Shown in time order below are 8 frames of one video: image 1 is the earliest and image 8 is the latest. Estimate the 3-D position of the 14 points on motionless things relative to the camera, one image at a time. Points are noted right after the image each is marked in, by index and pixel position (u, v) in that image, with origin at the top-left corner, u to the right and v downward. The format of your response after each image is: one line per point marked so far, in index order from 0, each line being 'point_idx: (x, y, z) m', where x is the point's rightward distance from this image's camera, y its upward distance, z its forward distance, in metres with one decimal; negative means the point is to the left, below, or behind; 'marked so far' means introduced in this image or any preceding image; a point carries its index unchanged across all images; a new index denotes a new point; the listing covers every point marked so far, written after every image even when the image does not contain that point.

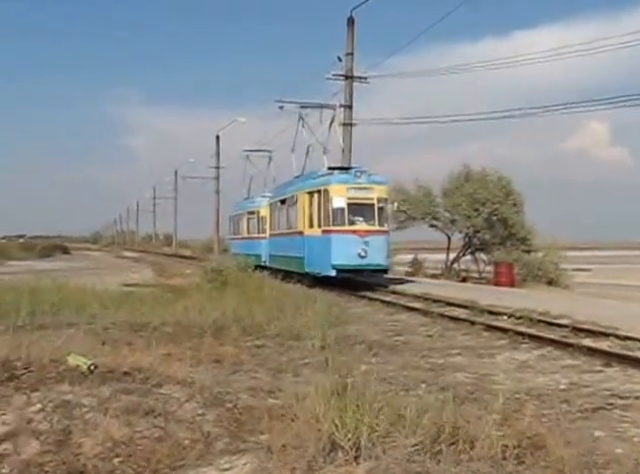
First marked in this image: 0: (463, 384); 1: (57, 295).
0: (+2.2, -2.2, +10.0) m
1: (-7.8, -1.7, +19.8) m
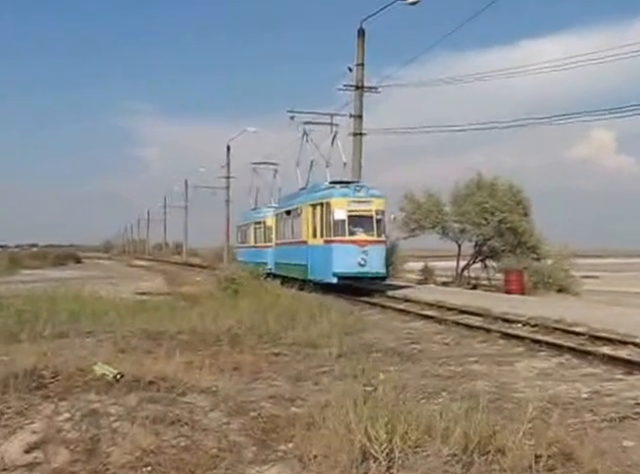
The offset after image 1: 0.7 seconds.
0: (+2.5, -2.3, +10.0) m
1: (-7.4, -2.0, +19.9) m
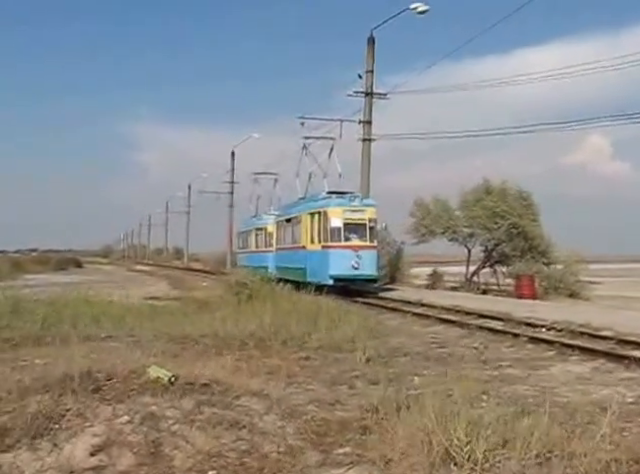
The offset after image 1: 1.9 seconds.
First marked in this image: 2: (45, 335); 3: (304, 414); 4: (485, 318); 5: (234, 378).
0: (+3.2, -2.4, +10.1) m
1: (-6.9, -2.1, +19.8) m
2: (-6.2, -2.2, +14.8) m
3: (-0.2, -2.5, +9.2) m
4: (+4.3, -2.1, +17.0) m
5: (-1.3, -2.2, +10.2) m
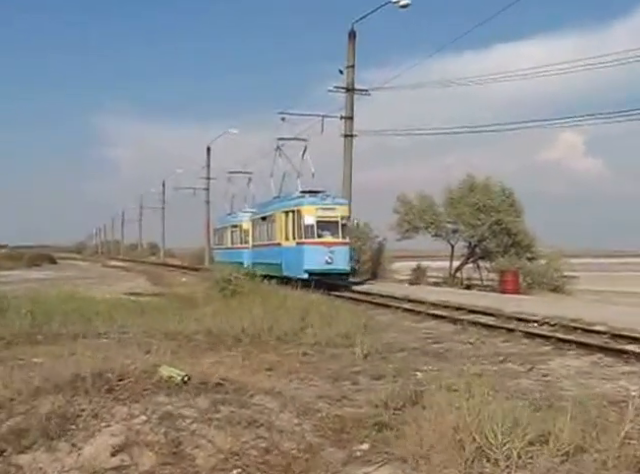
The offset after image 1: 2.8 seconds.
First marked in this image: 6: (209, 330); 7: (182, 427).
0: (+3.3, -2.4, +10.3) m
1: (-7.3, -2.0, +19.5) m
2: (-6.3, -2.1, +14.5) m
3: (0.0, -2.4, +9.2) m
4: (+4.1, -2.0, +17.2) m
5: (-1.2, -2.1, +10.1) m
6: (-2.8, -2.3, +16.6) m
7: (-1.7, -2.3, +7.9) m
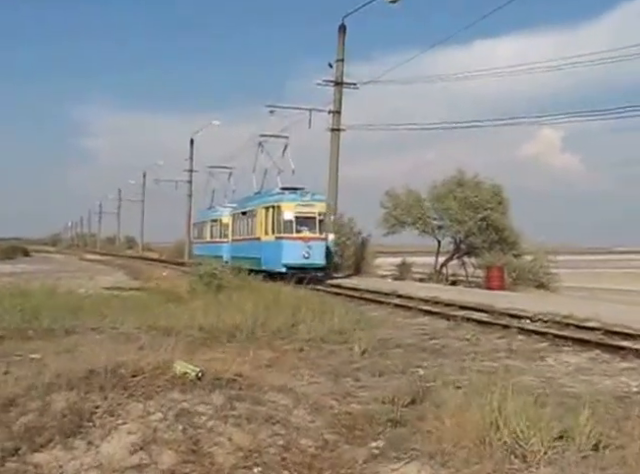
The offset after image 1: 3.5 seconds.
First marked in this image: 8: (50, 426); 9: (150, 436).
0: (+3.4, -2.3, +10.4) m
1: (-7.6, -1.8, +19.1) m
2: (-6.3, -2.0, +14.2) m
3: (+0.1, -2.4, +9.2) m
4: (+3.9, -1.9, +17.4) m
5: (-1.1, -2.1, +10.0) m
6: (-3.0, -2.2, +16.4) m
7: (-1.4, -2.2, +7.8) m
8: (-3.0, -2.1, +7.4) m
9: (-1.9, -2.3, +7.4) m
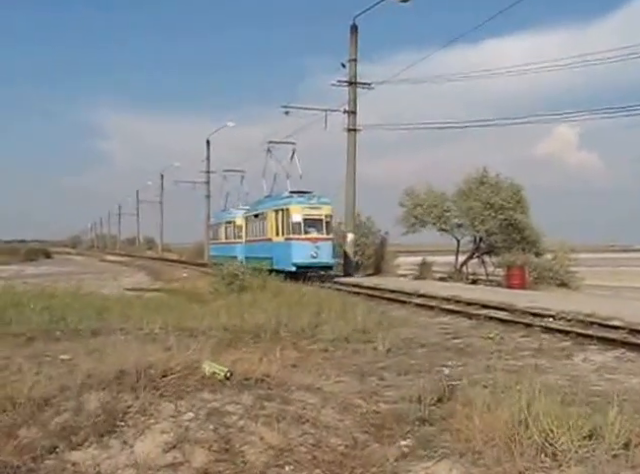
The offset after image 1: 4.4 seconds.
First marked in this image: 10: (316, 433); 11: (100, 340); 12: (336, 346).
0: (+3.8, -2.3, +10.4) m
1: (-6.9, -1.9, +19.4) m
2: (-5.8, -2.0, +14.4) m
3: (+0.5, -2.4, +9.3) m
4: (+4.5, -1.9, +17.4) m
5: (-0.6, -2.1, +10.1) m
6: (-2.4, -2.2, +16.6) m
7: (-1.1, -2.3, +8.0) m
8: (-2.7, -2.2, +7.6) m
9: (-1.6, -2.3, +7.6) m
10: (0.0, -2.4, +8.0) m
11: (-4.5, -2.1, +13.4) m
12: (+0.3, -2.4, +14.3) m
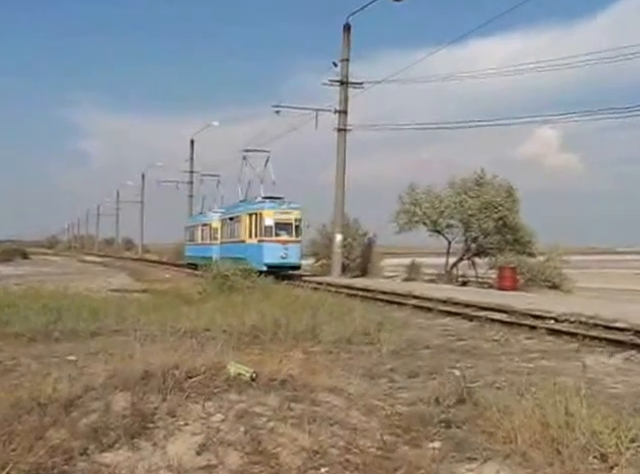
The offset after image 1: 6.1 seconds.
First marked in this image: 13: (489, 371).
0: (+4.1, -2.3, +10.4) m
1: (-7.1, -1.8, +18.9) m
2: (-5.7, -2.0, +13.9) m
3: (+0.8, -2.4, +9.1) m
4: (+4.4, -1.9, +17.4) m
5: (-0.4, -2.1, +9.9) m
6: (-2.4, -2.2, +16.3) m
7: (-0.7, -2.2, +7.7) m
8: (-2.3, -2.1, +7.3) m
9: (-1.2, -2.2, +7.3) m
10: (+0.3, -2.4, +7.8) m
11: (-4.3, -2.0, +13.0) m
12: (+0.4, -2.4, +14.2) m
13: (+3.0, -2.4, +11.8) m
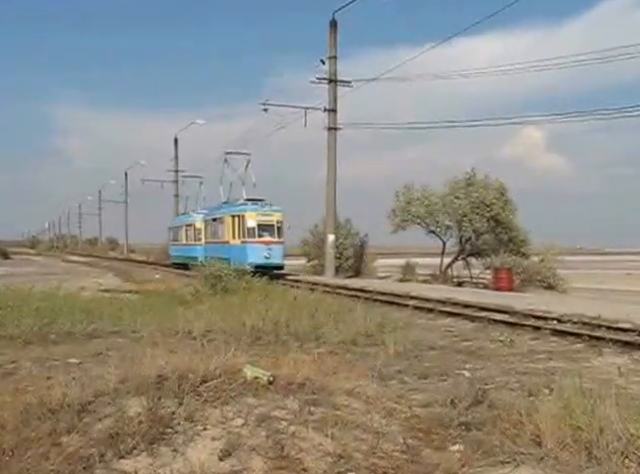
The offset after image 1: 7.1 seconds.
0: (+4.3, -2.3, +10.3) m
1: (-7.1, -1.8, +18.4) m
2: (-5.6, -2.0, +13.5) m
3: (+1.1, -2.4, +8.9) m
4: (+4.4, -1.9, +17.3) m
5: (-0.2, -2.0, +9.7) m
6: (-2.4, -2.2, +16.0) m
7: (-0.4, -2.2, +7.5) m
8: (-2.0, -2.1, +7.0) m
9: (-0.9, -2.2, +7.0) m
10: (+0.6, -2.3, +7.6) m
11: (-4.2, -2.0, +12.6) m
12: (+0.5, -2.4, +14.0) m
13: (+3.2, -2.4, +11.7) m
